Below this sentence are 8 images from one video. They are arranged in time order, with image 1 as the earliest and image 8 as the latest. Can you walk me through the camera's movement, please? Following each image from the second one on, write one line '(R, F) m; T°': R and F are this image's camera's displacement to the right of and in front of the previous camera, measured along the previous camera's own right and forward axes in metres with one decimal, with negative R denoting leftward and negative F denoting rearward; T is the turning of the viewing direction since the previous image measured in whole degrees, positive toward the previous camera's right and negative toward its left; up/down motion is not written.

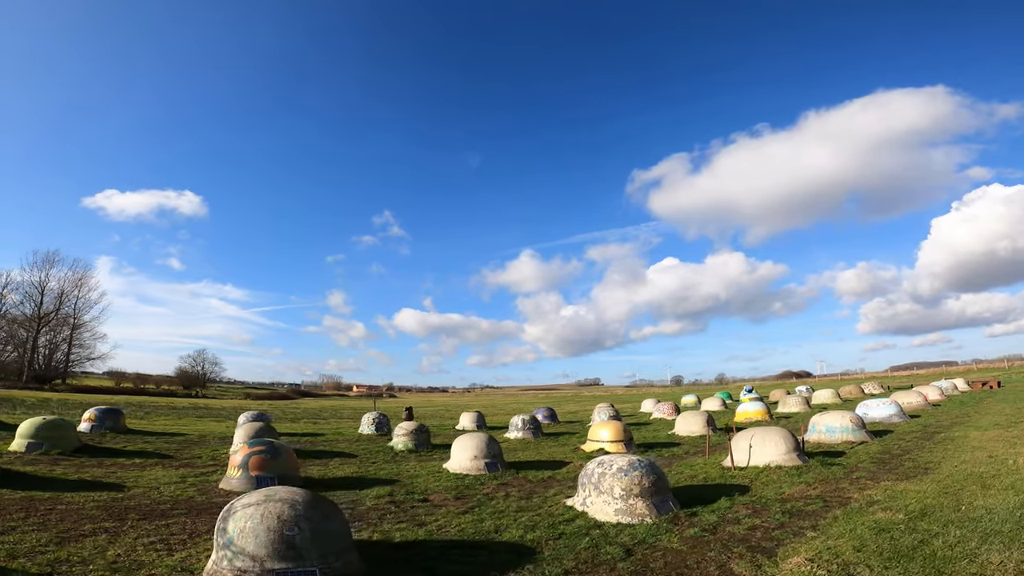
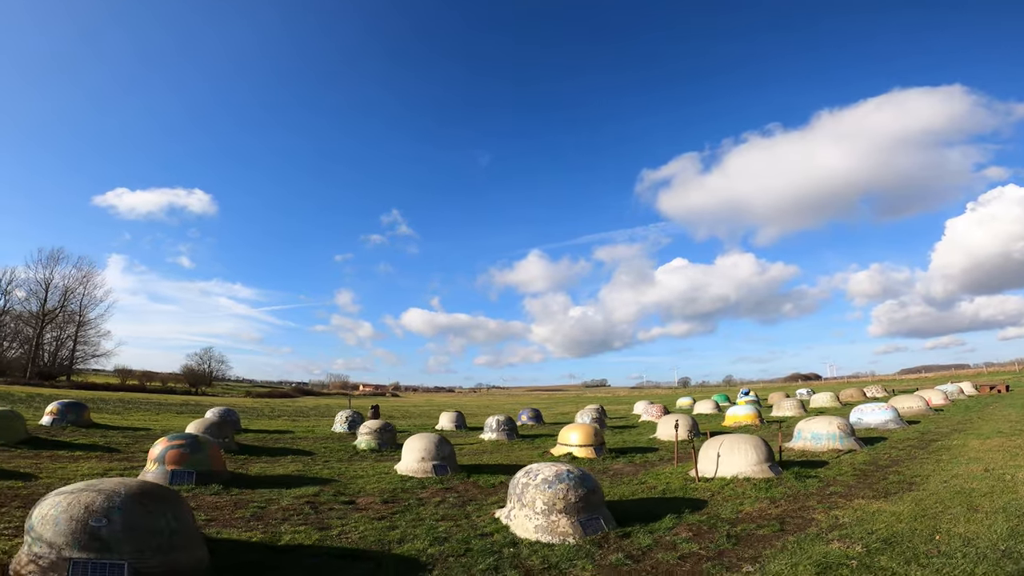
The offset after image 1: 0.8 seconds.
(+2.1, +1.7) m; -1°
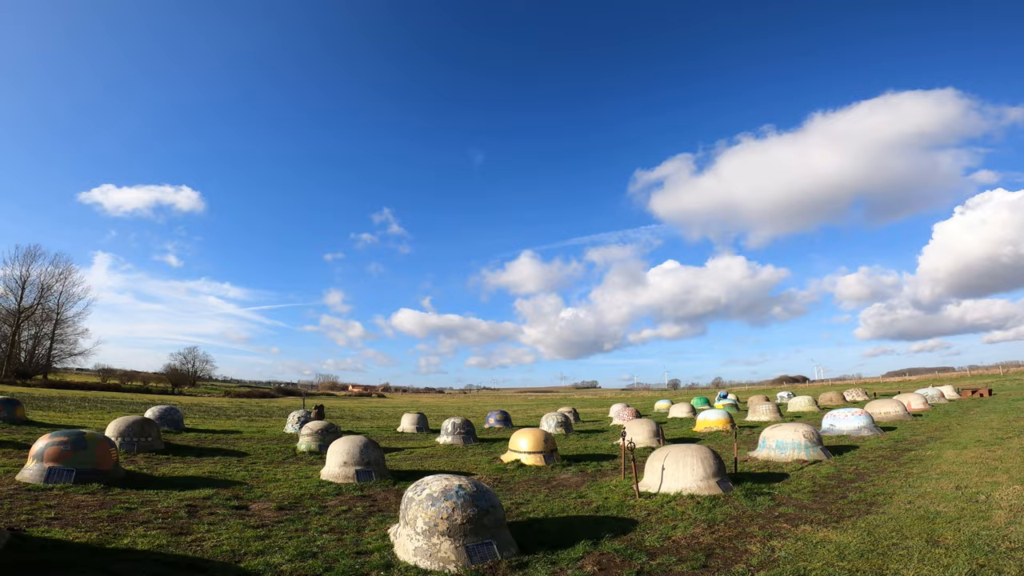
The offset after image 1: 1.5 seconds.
(+2.0, +1.8) m; +1°
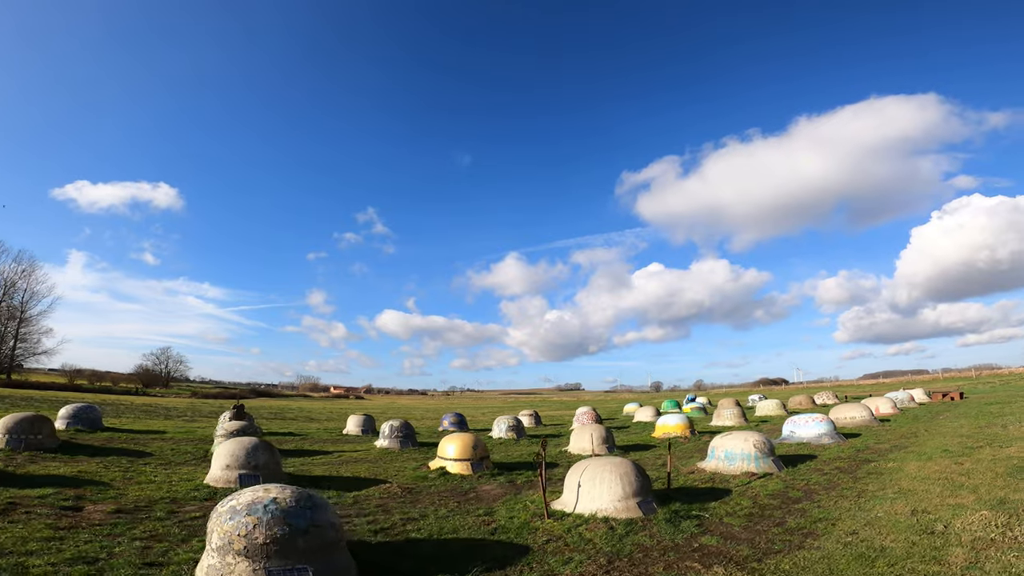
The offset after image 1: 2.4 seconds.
(+2.2, +2.2) m; +1°
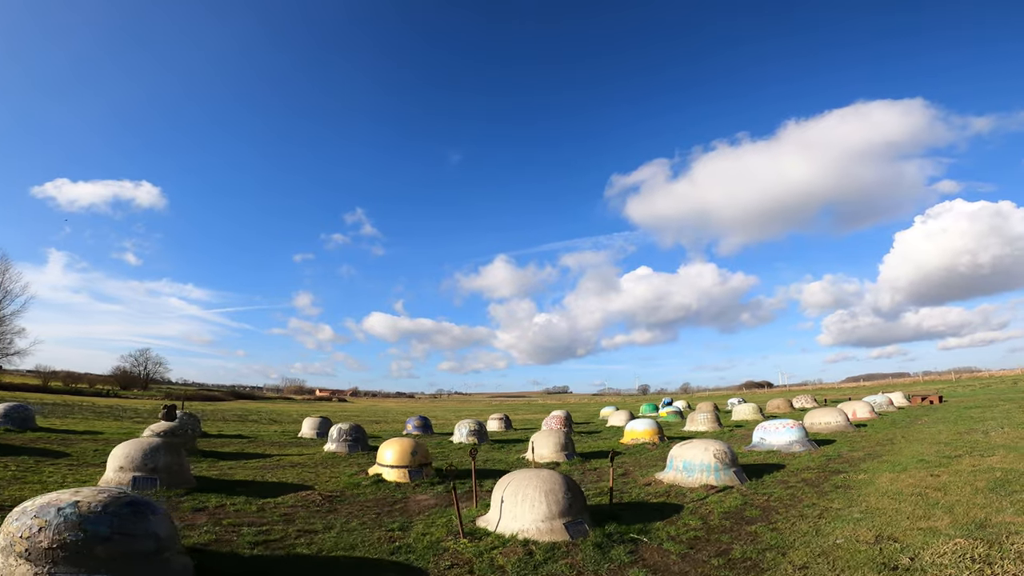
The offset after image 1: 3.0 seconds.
(+1.5, +1.6) m; +1°
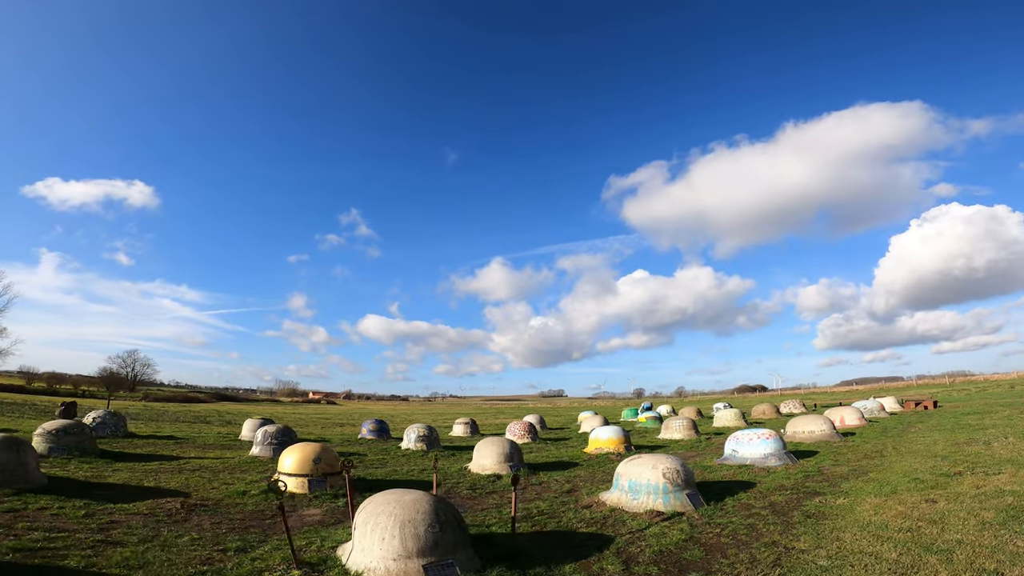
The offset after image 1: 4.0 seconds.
(+2.2, +2.8) m; 0°
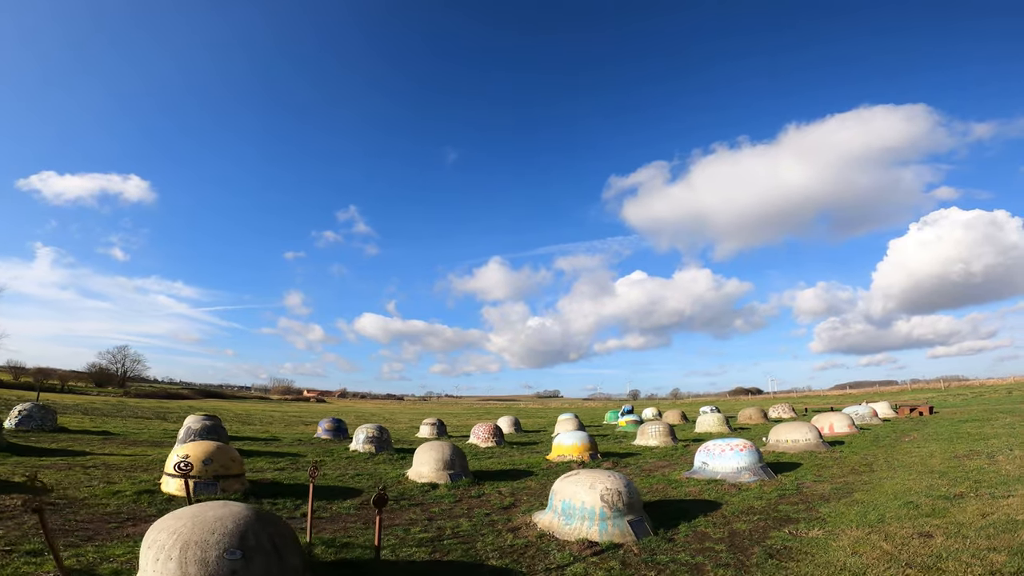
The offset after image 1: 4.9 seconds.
(+1.8, +2.4) m; 0°
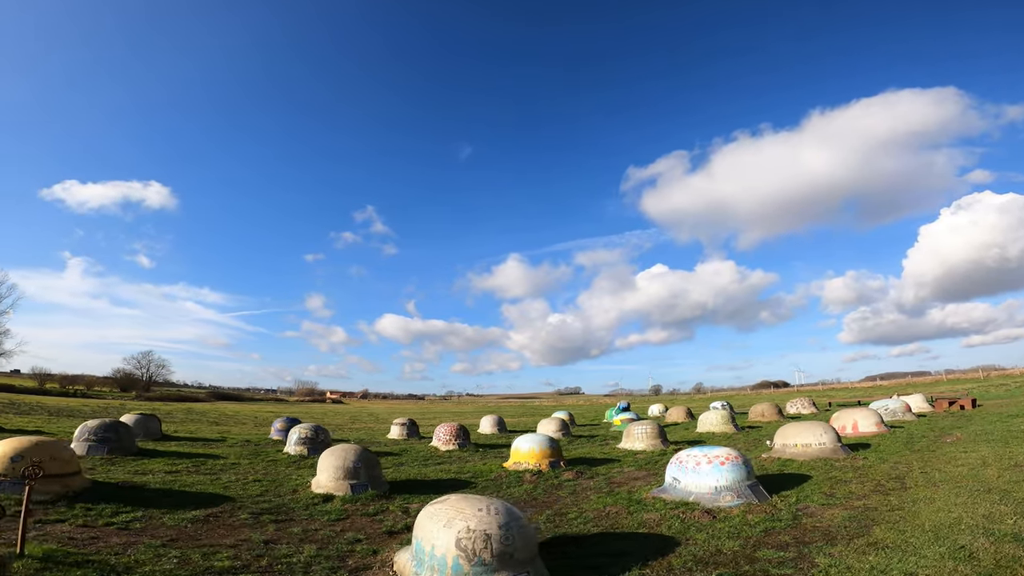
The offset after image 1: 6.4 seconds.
(+2.8, +4.0) m; -2°
